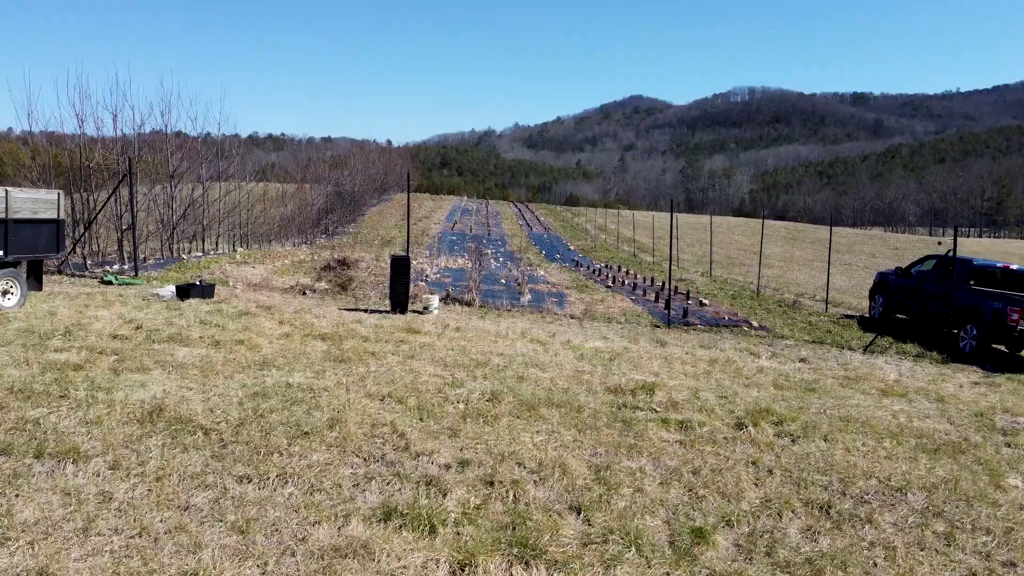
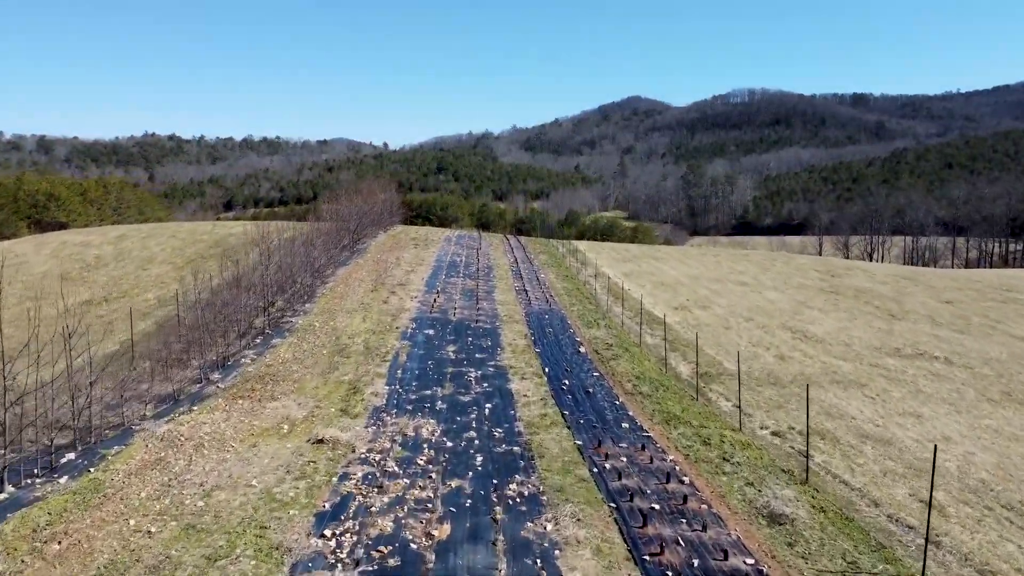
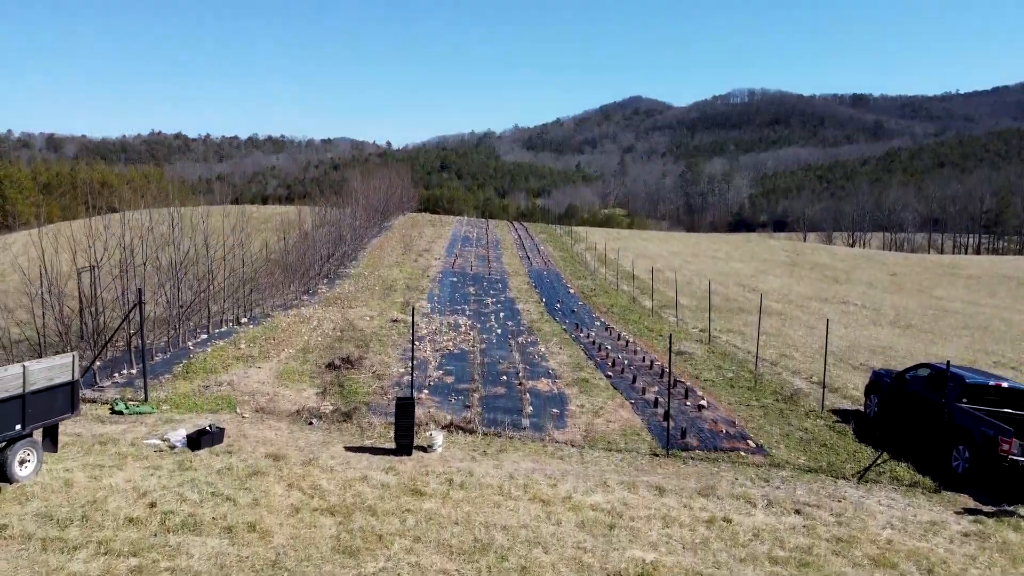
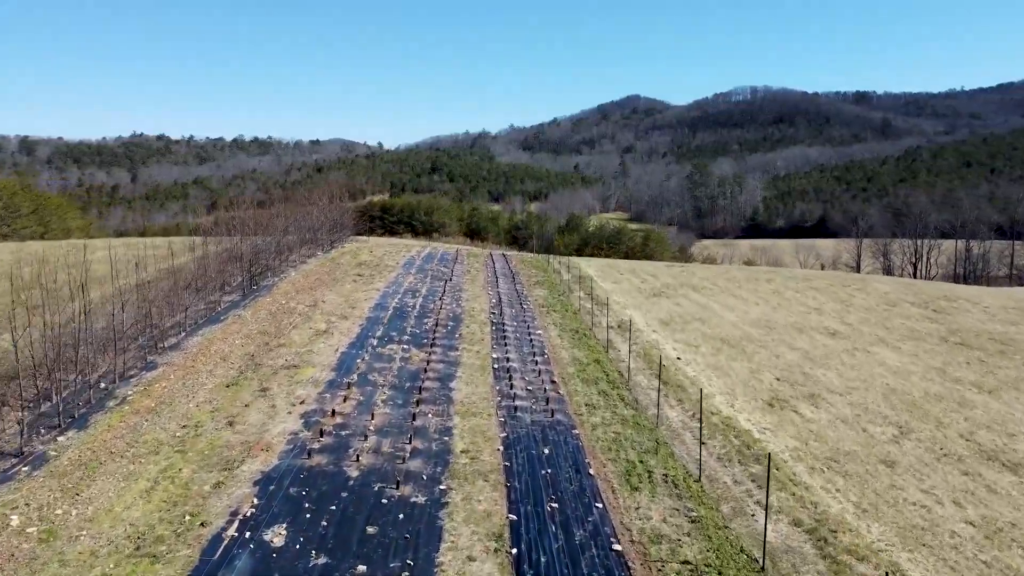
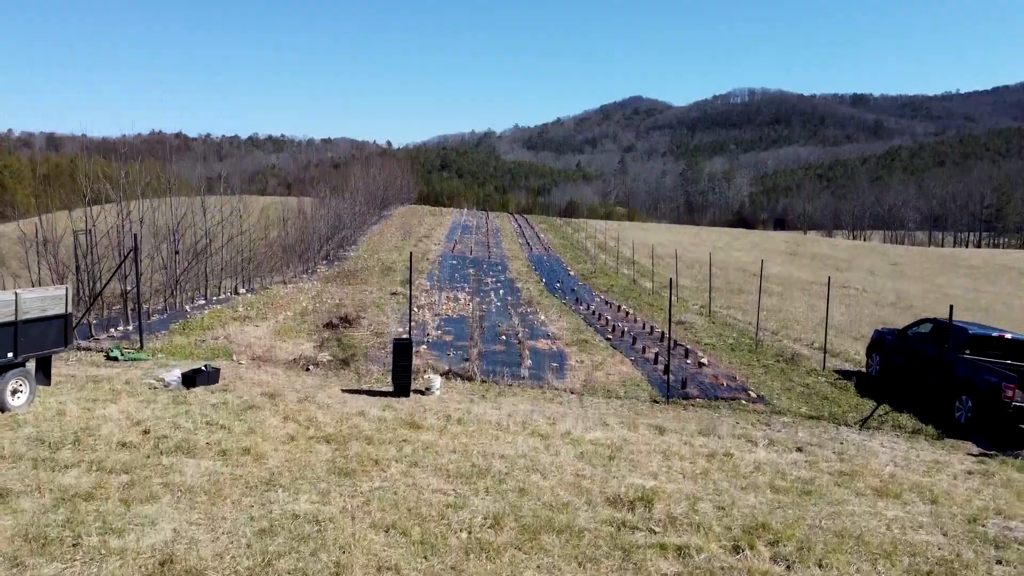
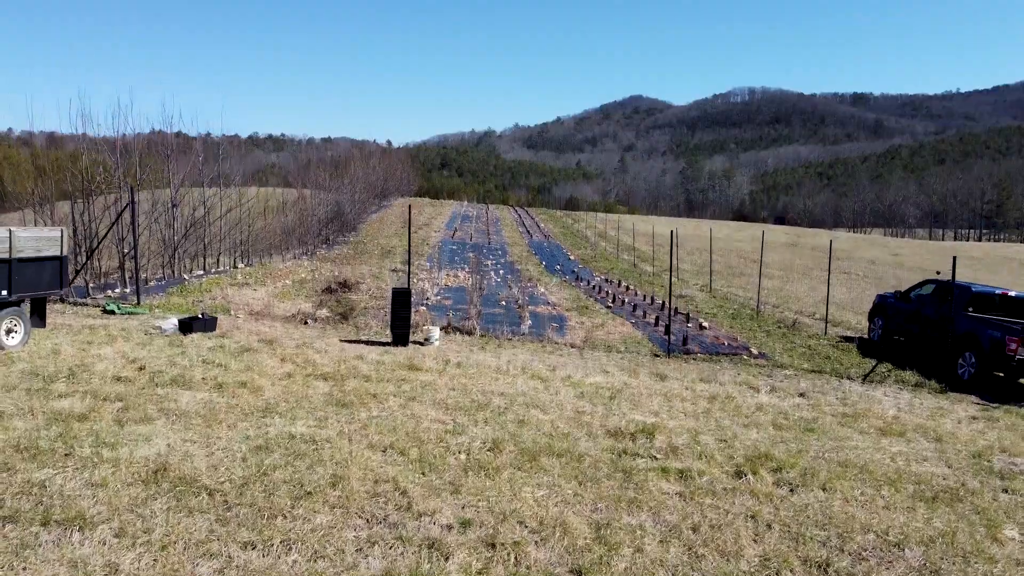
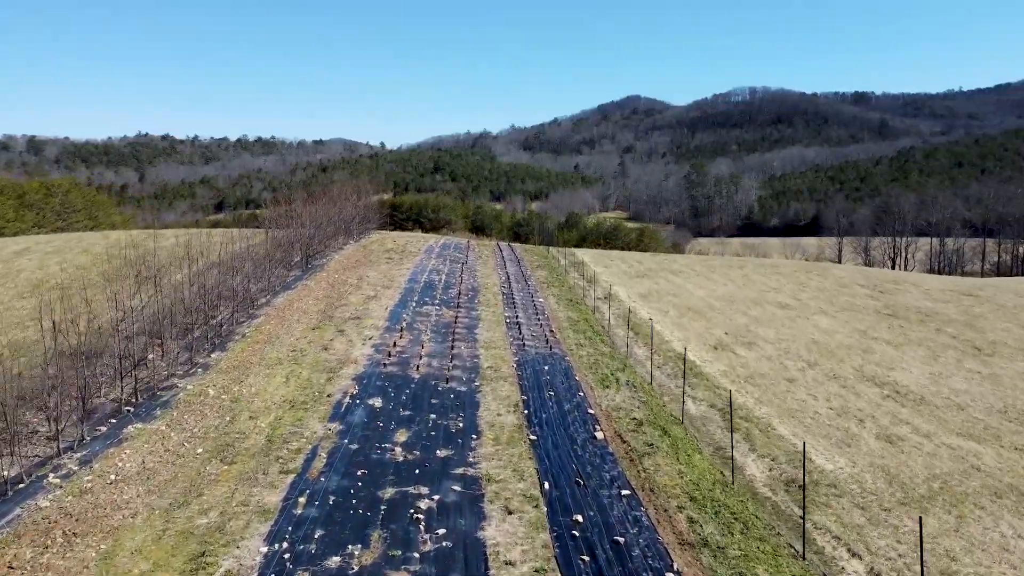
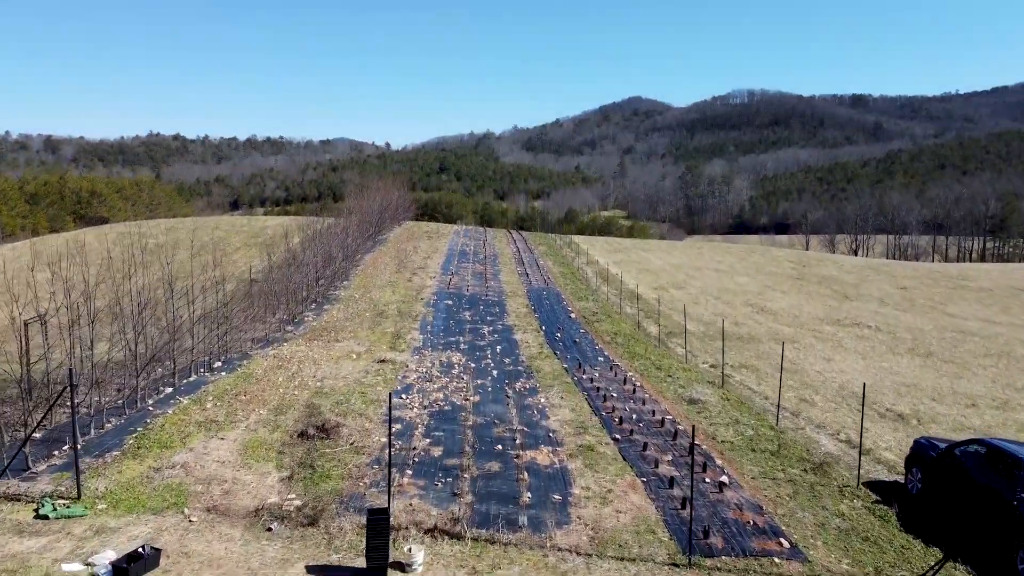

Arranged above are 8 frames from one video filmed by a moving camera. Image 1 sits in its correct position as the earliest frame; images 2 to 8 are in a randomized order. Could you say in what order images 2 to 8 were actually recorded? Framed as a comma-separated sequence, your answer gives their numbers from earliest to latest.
6, 5, 3, 8, 2, 7, 4
